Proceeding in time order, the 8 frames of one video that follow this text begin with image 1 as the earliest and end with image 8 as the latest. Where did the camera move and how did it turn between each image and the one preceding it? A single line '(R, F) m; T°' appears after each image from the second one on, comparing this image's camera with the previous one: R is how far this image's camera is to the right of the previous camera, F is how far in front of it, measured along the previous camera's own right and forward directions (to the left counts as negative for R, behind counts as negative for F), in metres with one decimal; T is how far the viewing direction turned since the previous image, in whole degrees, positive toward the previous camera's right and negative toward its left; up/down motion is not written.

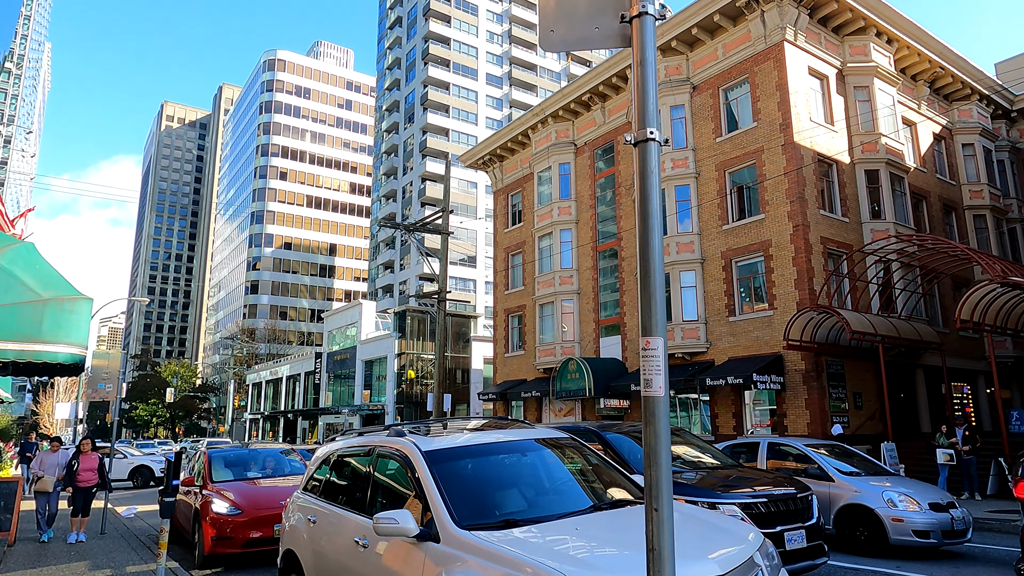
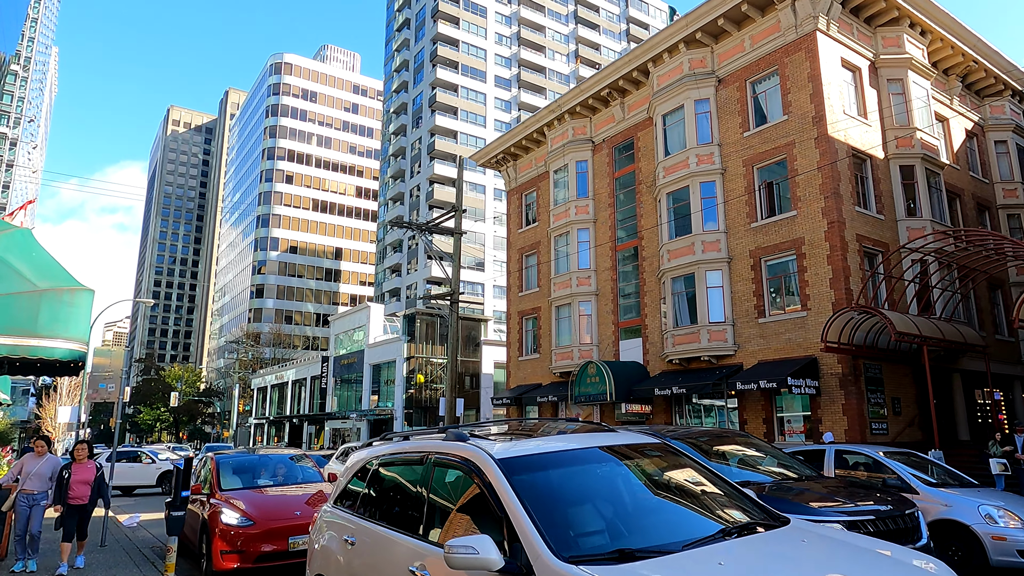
(-0.5, +0.9) m; 0°
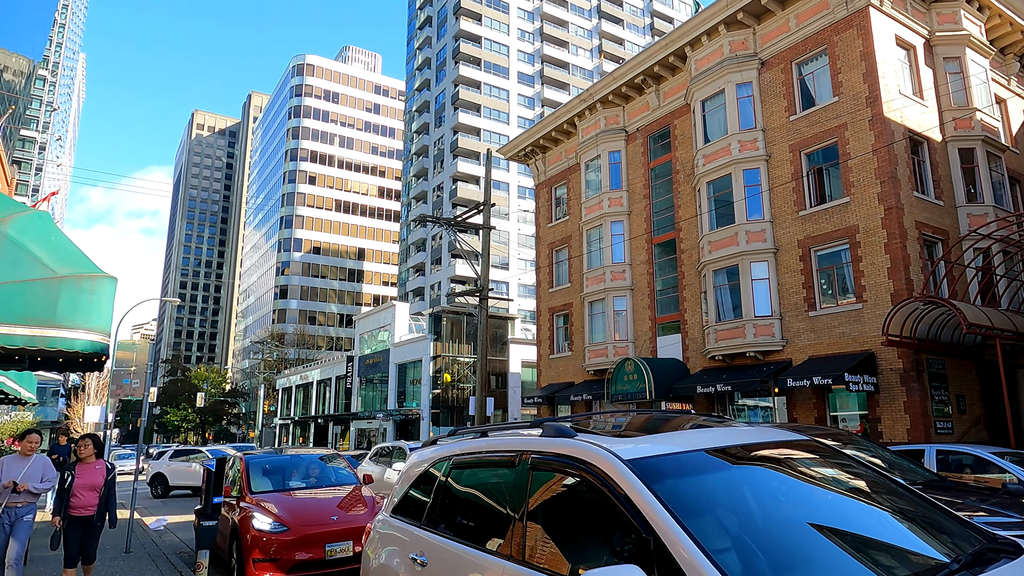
(-0.5, +0.9) m; -2°
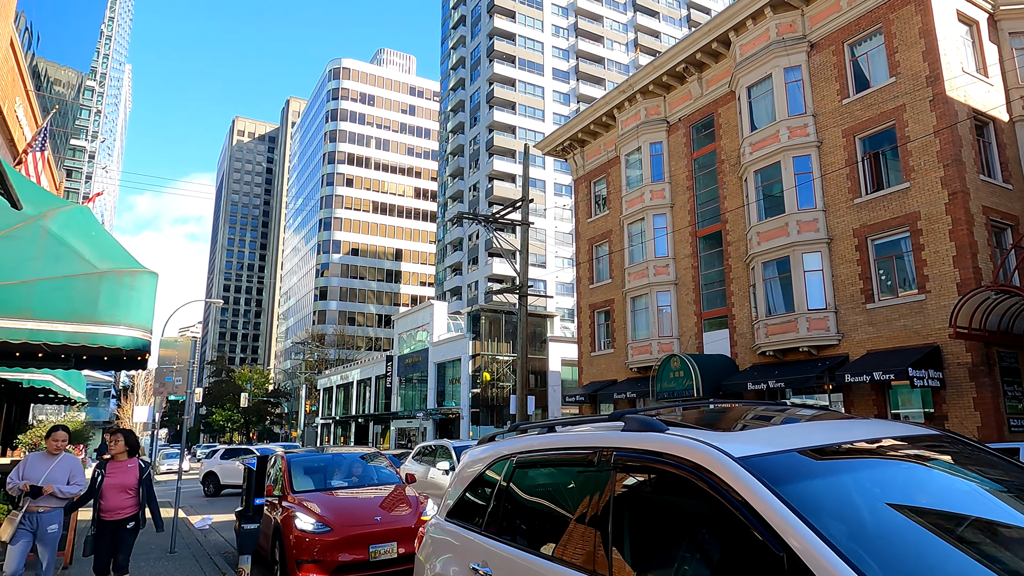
(-0.2, +0.4) m; -3°
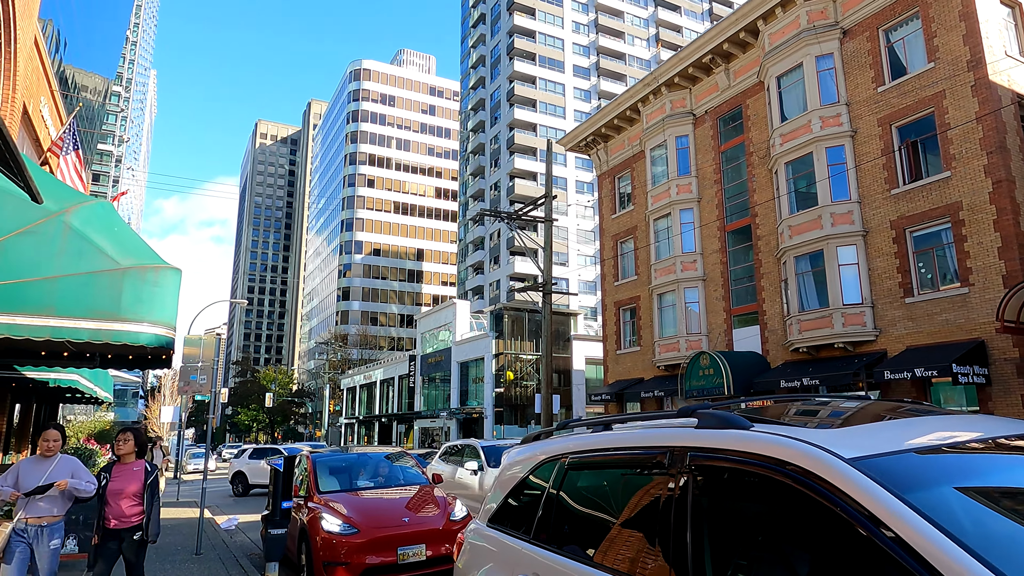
(-0.1, +0.3) m; -2°
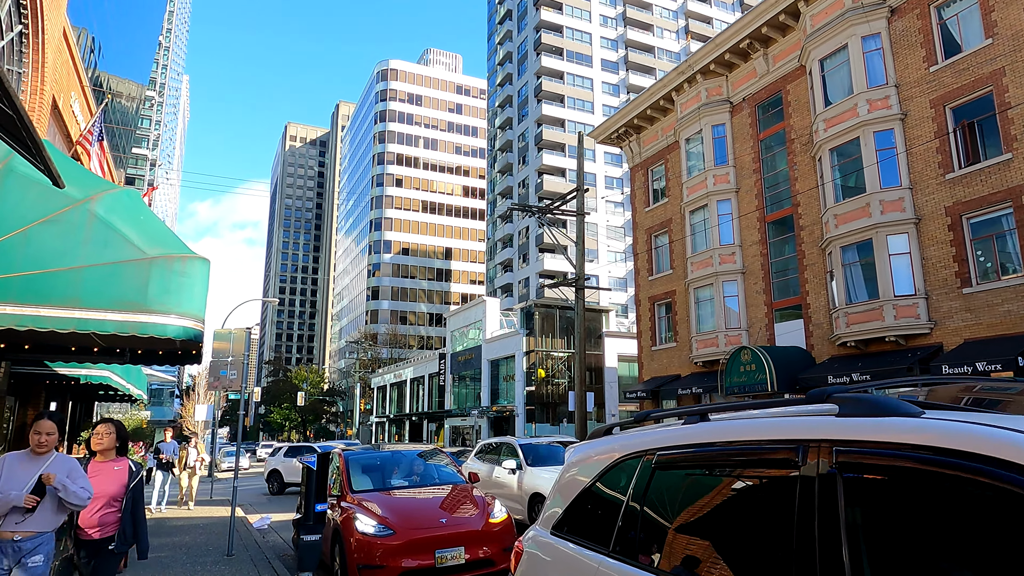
(-0.2, +0.5) m; -2°
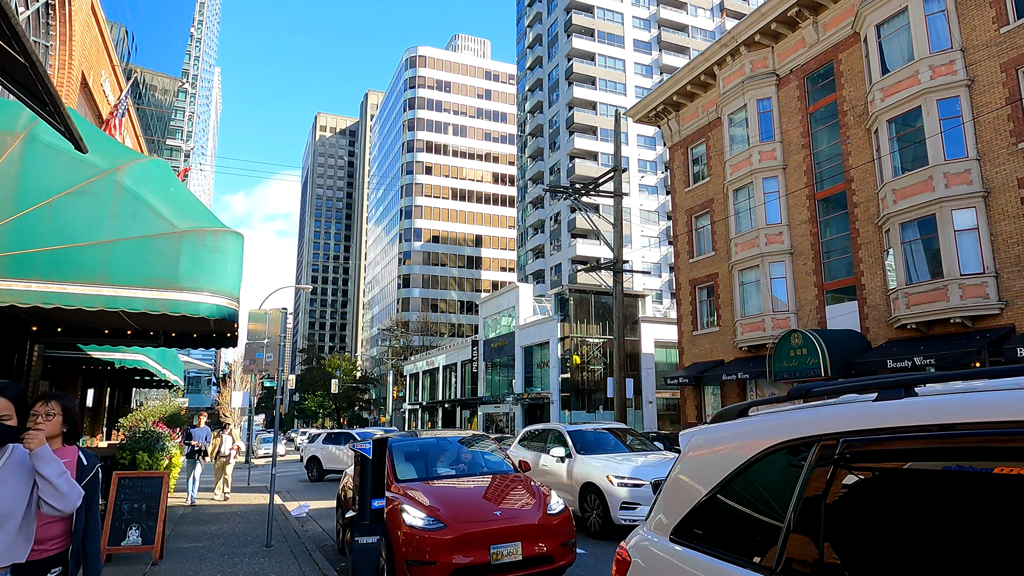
(-0.3, +0.6) m; -3°
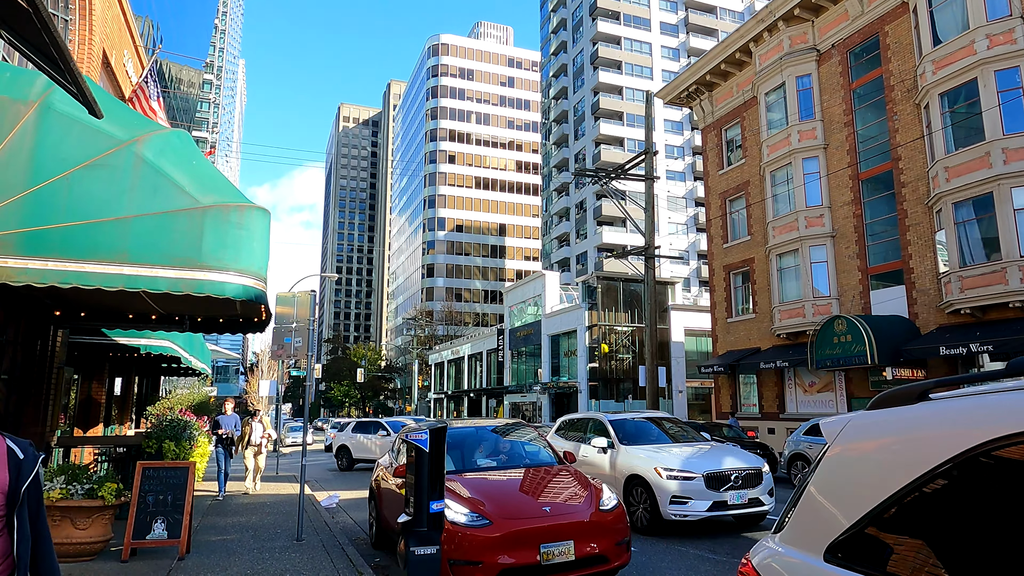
(-0.2, +0.6) m; -2°
